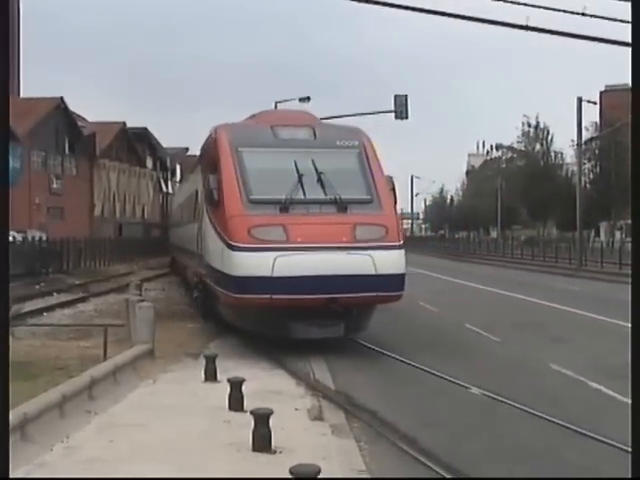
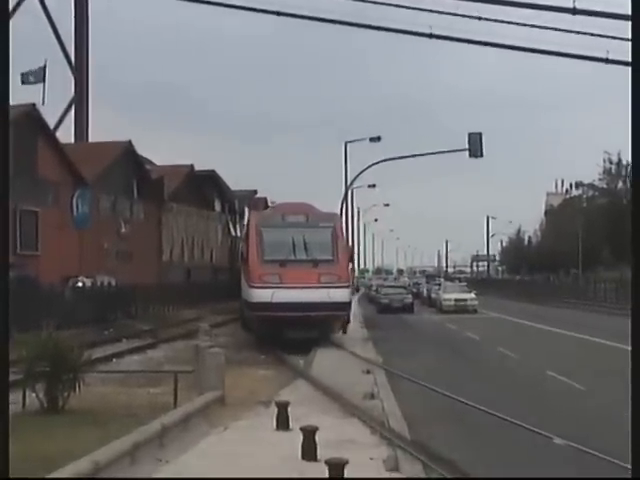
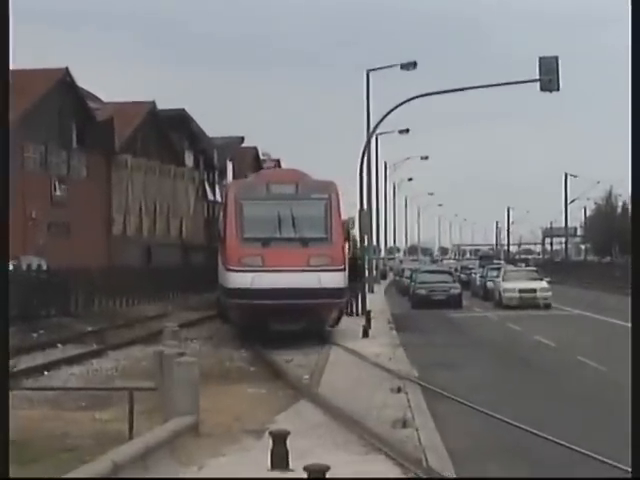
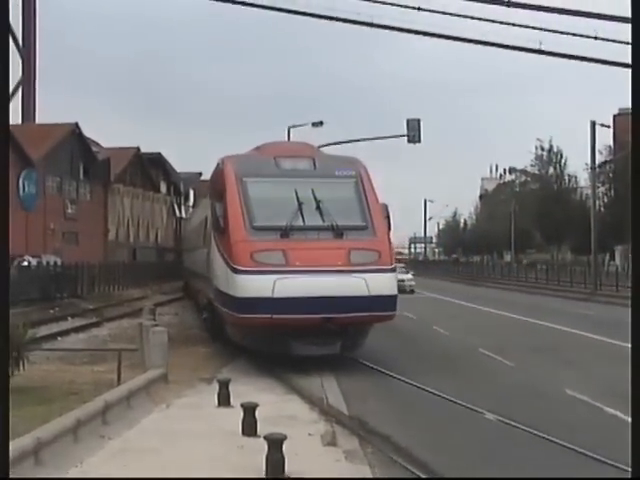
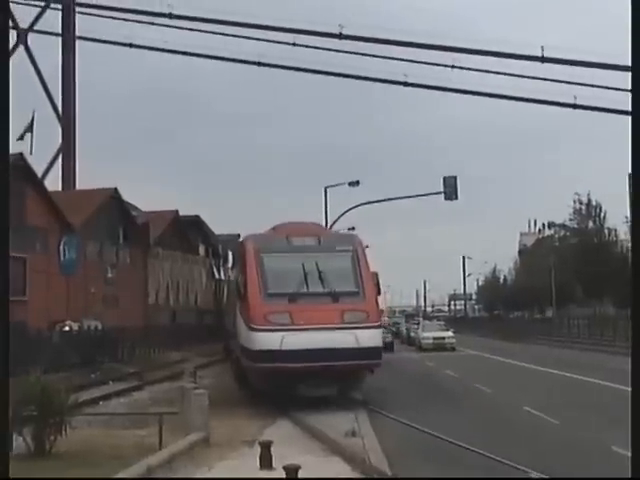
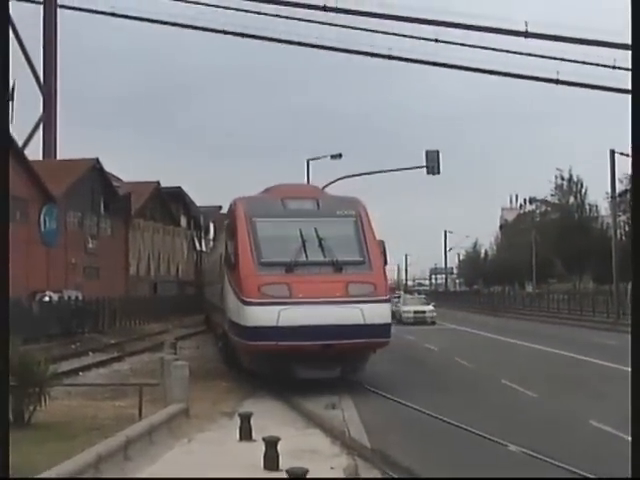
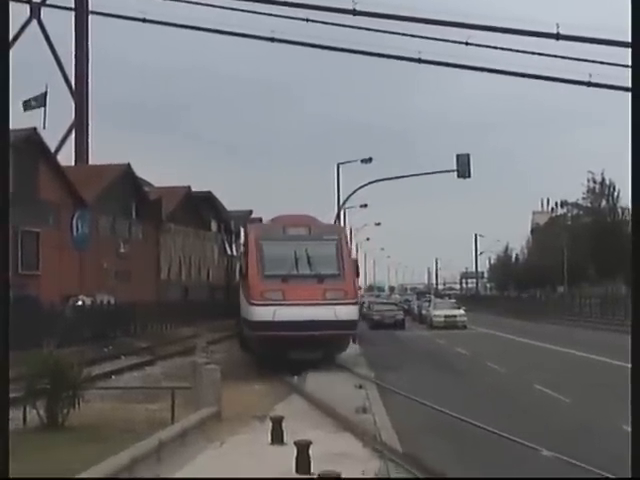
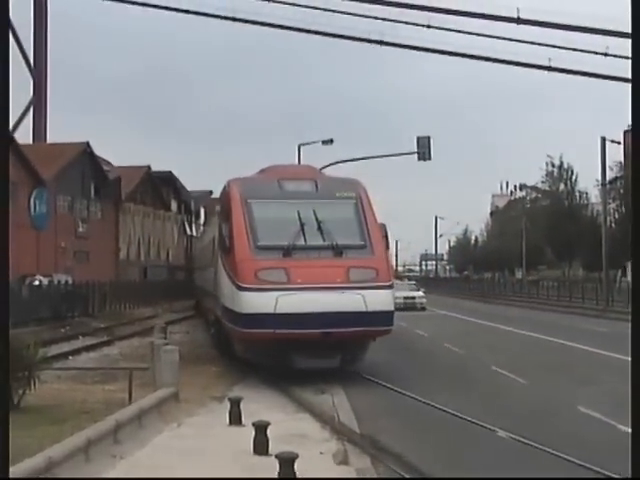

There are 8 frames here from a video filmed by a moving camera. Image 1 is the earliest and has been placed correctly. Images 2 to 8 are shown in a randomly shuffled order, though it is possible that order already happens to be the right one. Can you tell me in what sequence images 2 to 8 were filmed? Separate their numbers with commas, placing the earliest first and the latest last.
4, 8, 6, 5, 7, 2, 3
